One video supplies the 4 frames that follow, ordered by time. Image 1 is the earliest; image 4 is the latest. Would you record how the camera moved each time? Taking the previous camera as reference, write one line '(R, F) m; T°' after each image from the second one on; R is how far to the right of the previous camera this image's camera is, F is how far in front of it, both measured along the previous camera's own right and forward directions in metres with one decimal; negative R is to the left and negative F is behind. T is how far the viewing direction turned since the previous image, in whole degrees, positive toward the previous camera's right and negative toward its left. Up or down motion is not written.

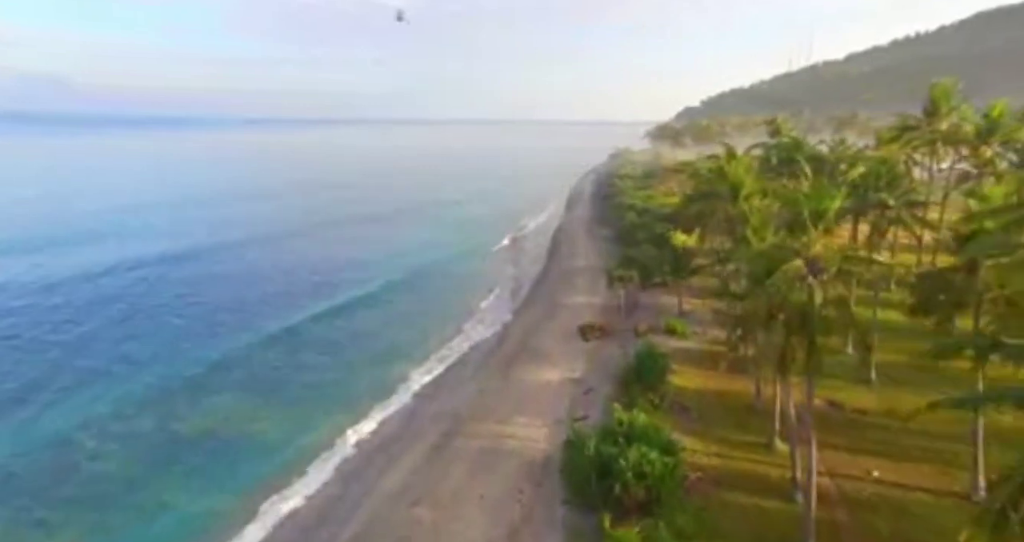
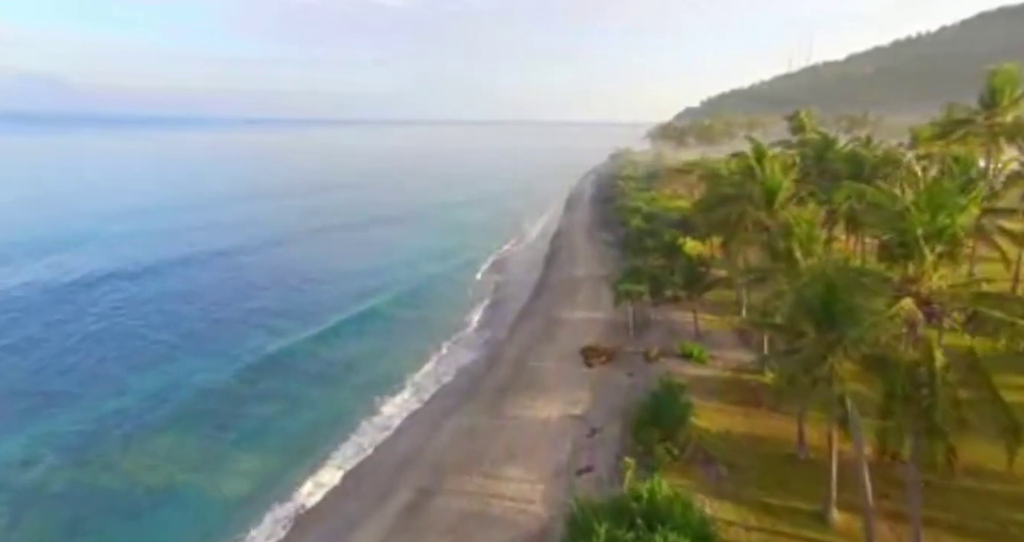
(+0.4, +4.8) m; 0°
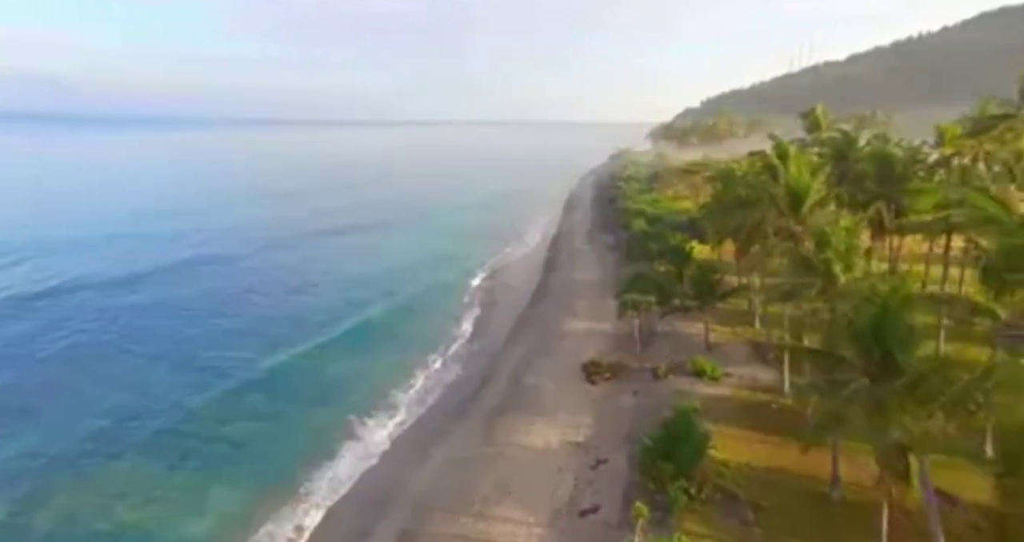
(+0.2, +2.8) m; 0°
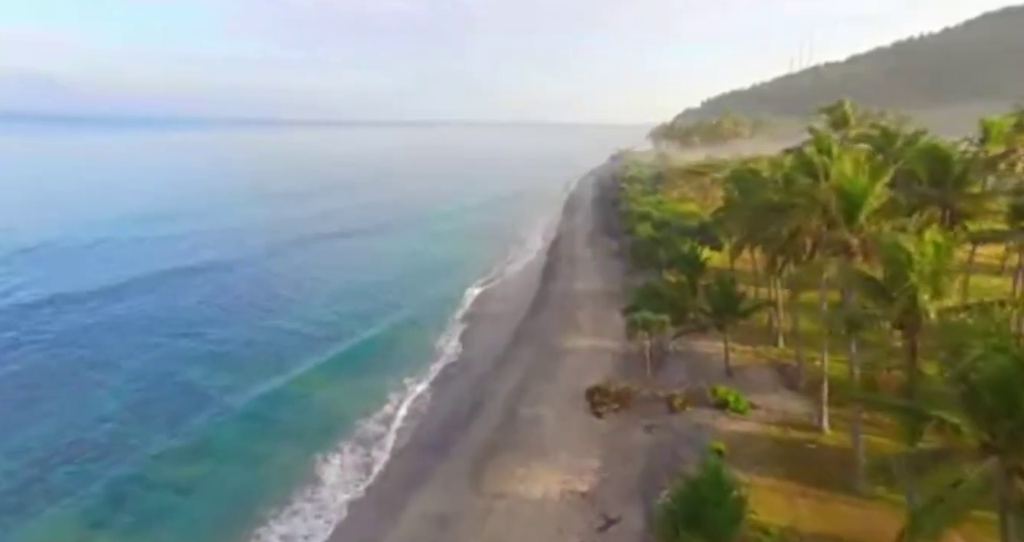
(+0.3, +3.9) m; 0°
